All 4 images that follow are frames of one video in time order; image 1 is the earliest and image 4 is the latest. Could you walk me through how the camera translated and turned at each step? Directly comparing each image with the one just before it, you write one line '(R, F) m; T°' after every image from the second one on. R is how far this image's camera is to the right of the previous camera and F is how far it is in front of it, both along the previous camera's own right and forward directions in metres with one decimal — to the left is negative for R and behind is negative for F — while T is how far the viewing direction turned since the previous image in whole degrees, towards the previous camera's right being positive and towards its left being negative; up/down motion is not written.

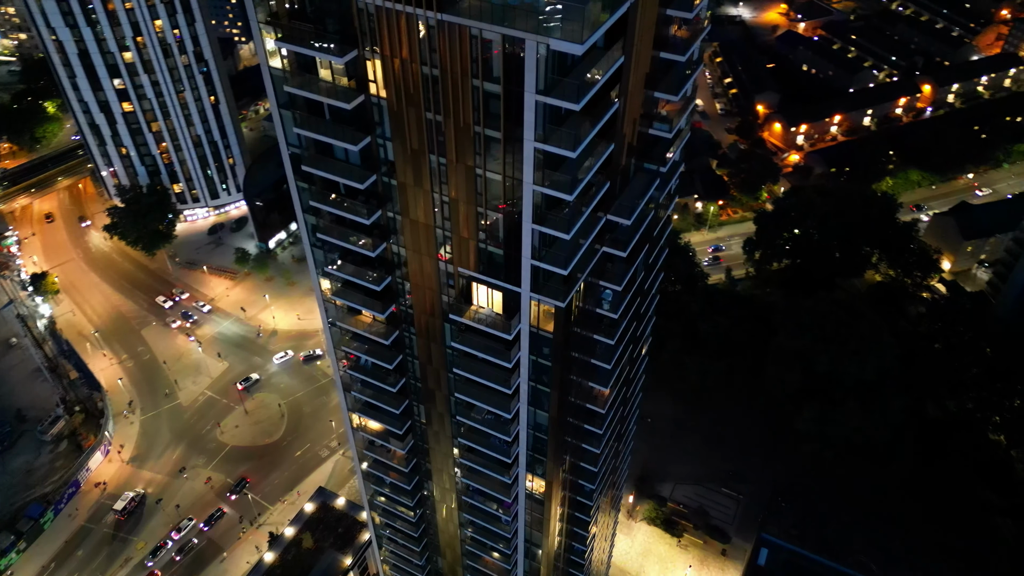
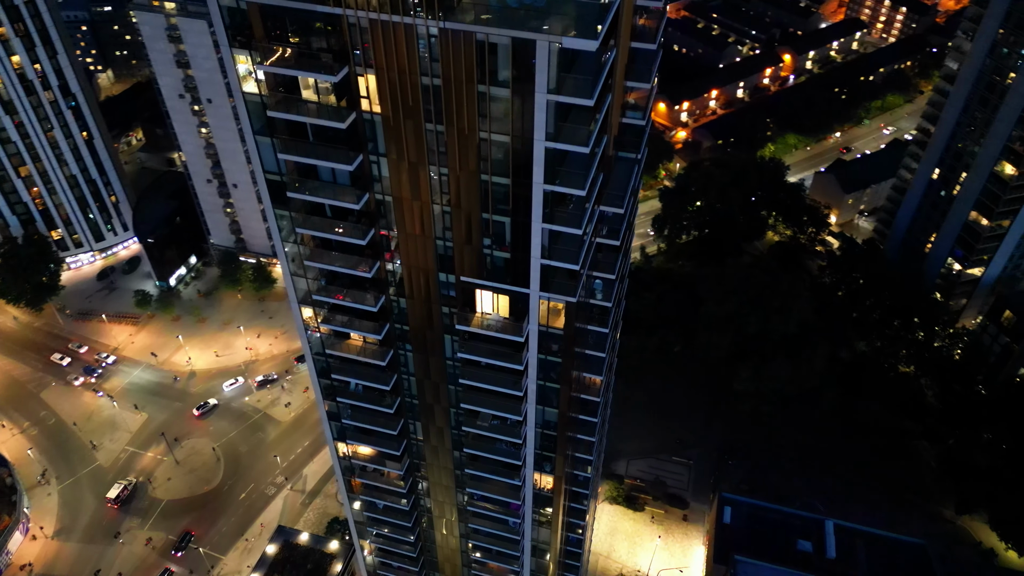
(-4.7, +0.4) m; +9°
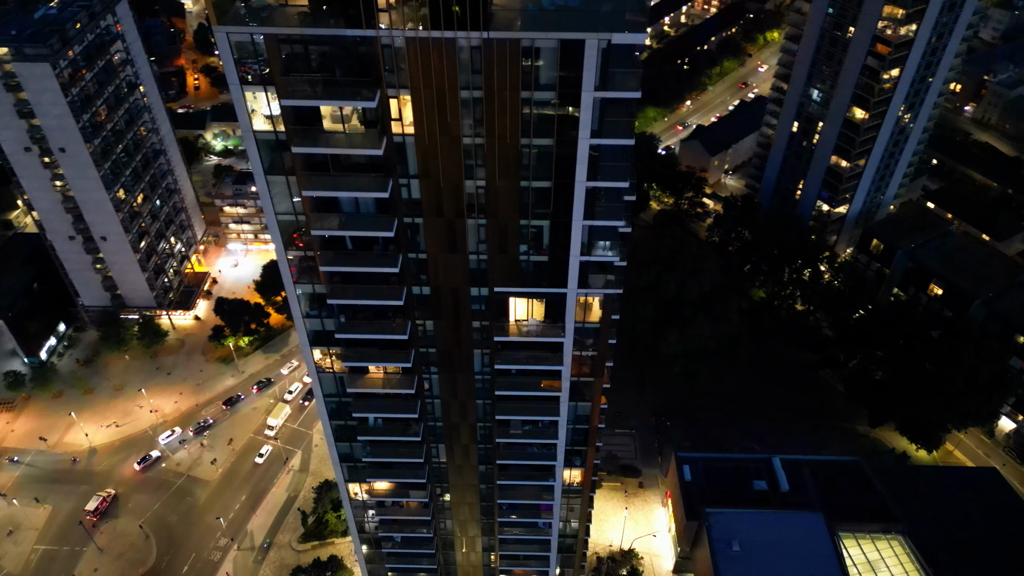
(-7.1, +0.9) m; +11°
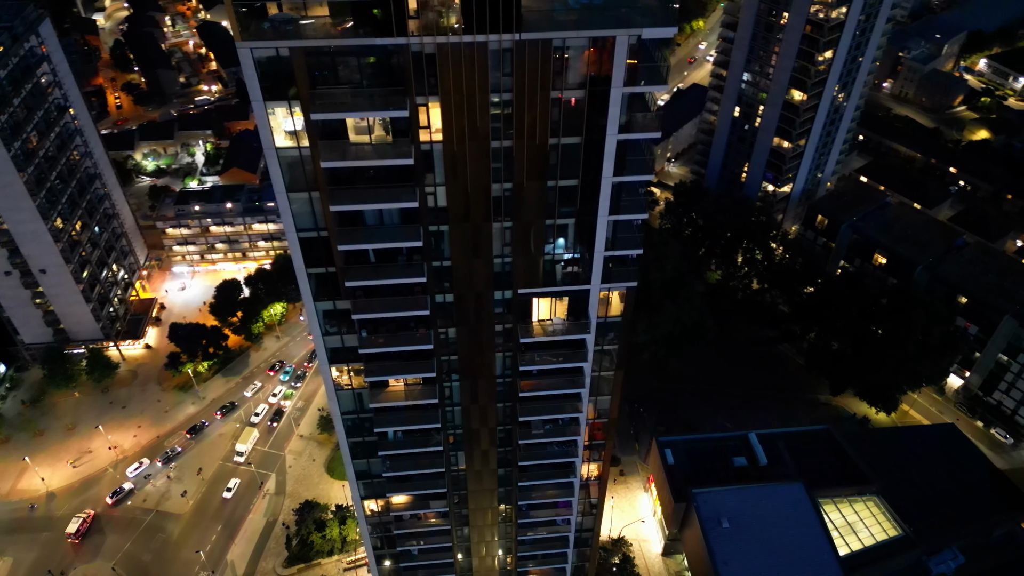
(-3.6, +0.2) m; +5°
